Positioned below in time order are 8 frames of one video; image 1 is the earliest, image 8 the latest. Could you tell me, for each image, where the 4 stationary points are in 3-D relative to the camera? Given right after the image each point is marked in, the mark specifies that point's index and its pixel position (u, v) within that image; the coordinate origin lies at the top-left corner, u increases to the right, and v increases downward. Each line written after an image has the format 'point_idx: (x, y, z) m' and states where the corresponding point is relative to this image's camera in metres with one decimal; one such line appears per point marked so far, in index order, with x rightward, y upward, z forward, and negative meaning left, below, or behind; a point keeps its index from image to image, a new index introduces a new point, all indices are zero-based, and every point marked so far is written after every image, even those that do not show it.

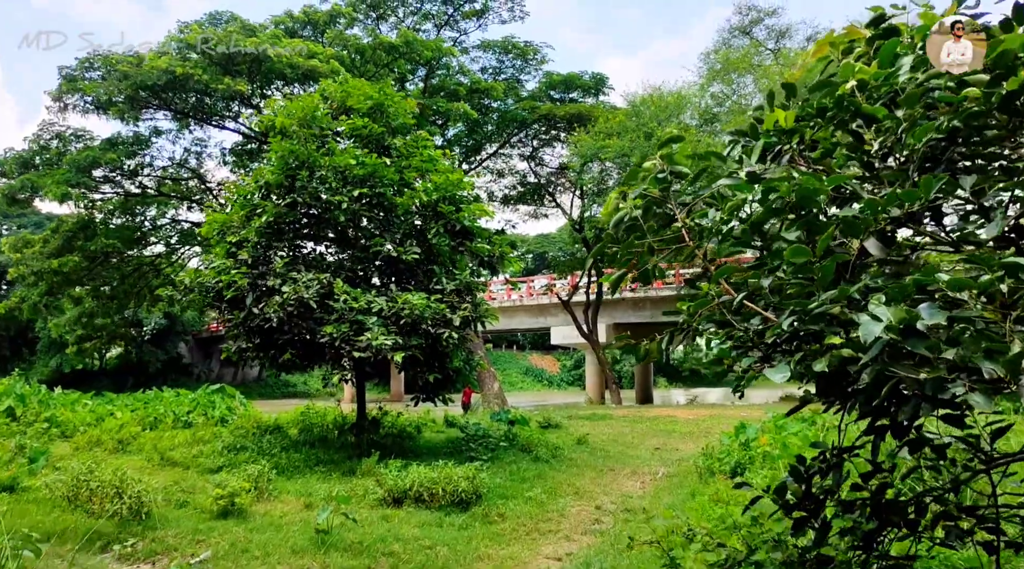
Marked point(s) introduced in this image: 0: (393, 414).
0: (-1.3, -1.4, +9.2) m
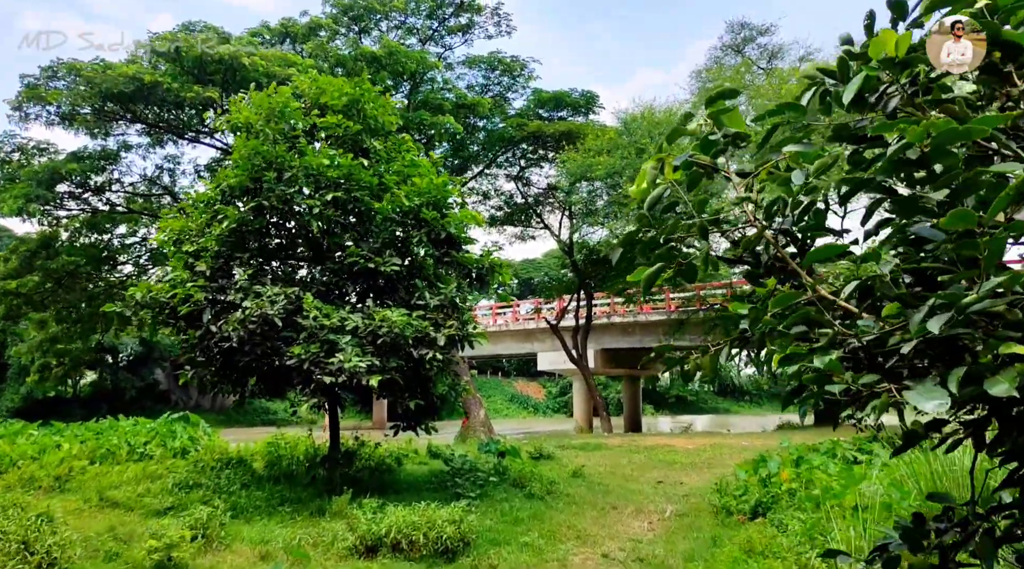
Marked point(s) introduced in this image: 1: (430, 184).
0: (-1.4, -1.6, +8.4) m
1: (-0.7, +0.8, +6.7) m
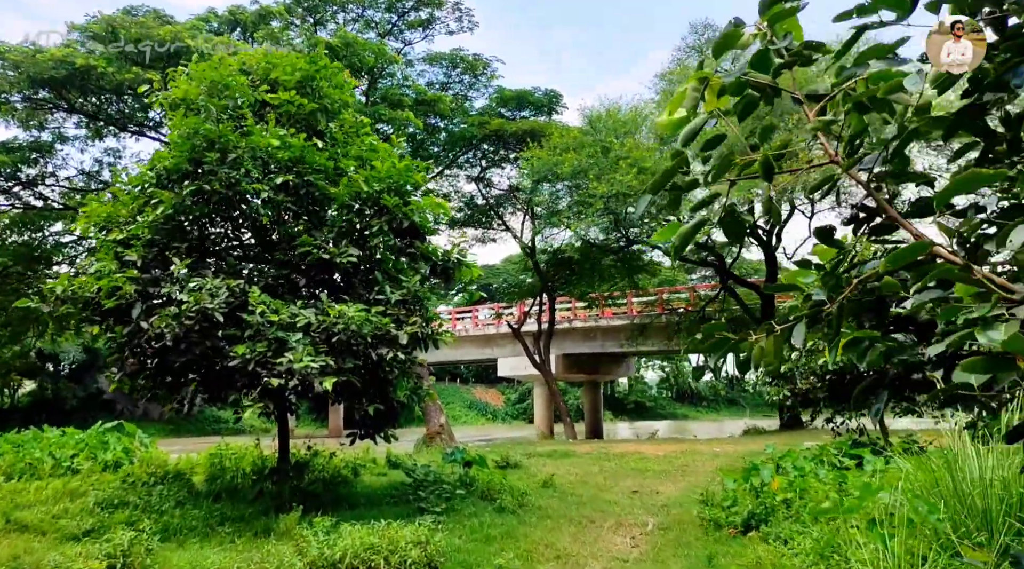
0: (-1.7, -1.6, +7.7) m
1: (-0.9, +0.8, +6.1) m
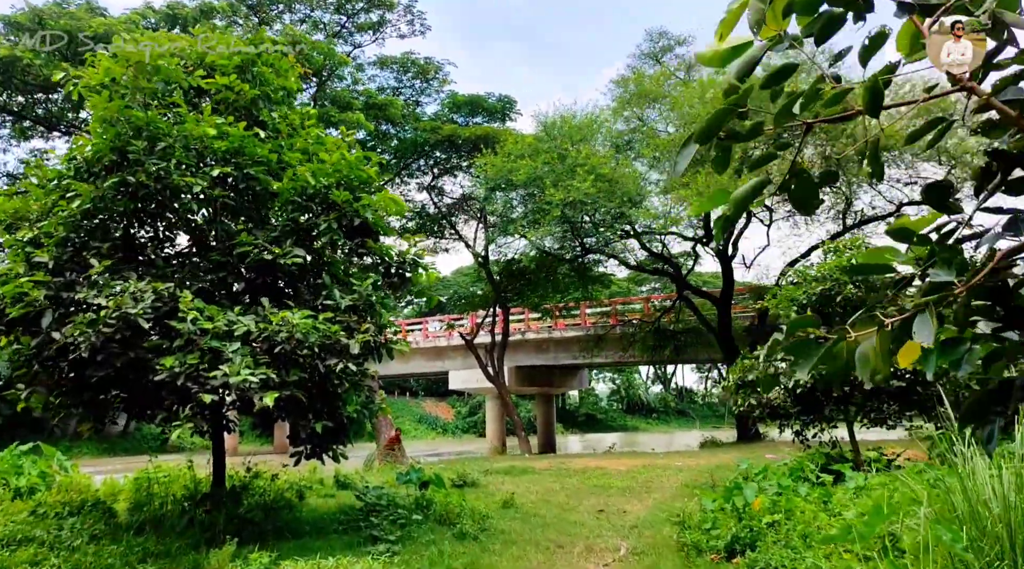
0: (-2.1, -1.6, +7.1) m
1: (-1.2, +0.8, +5.5) m
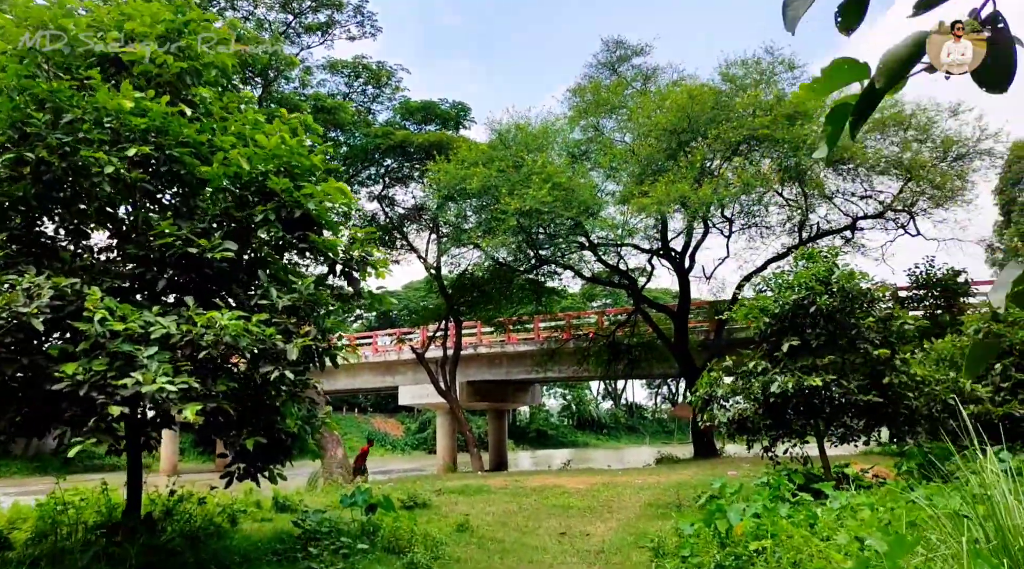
0: (-2.4, -1.6, +6.4) m
1: (-1.4, +0.8, +4.9) m
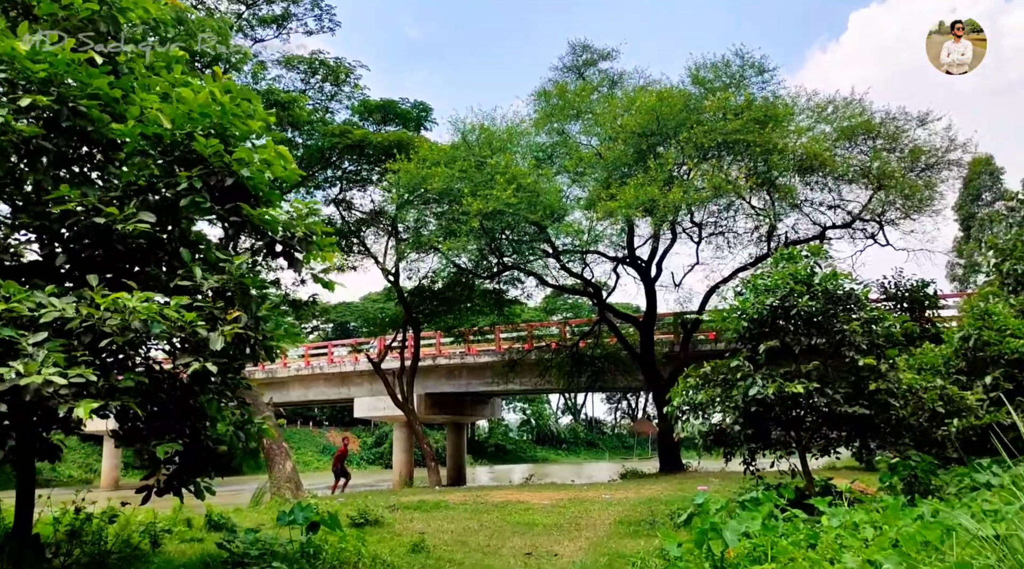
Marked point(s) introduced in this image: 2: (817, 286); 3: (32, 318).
0: (-2.7, -1.6, +5.6) m
1: (-1.6, +0.9, +4.3) m
2: (+2.8, 0.0, +7.6) m
3: (-2.0, -0.1, +3.5) m
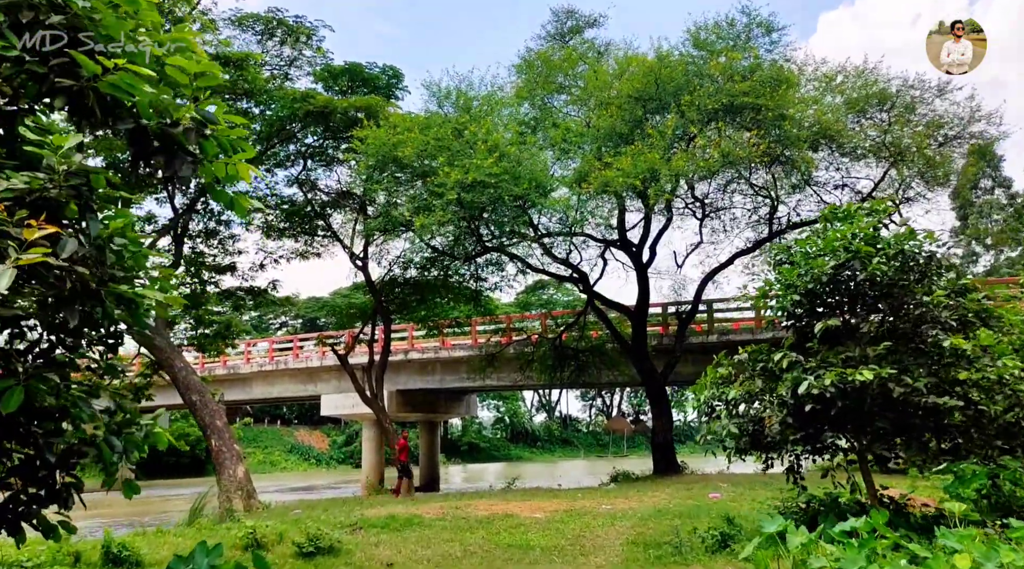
0: (-2.7, -1.3, +4.0) m
1: (-1.5, +1.2, +2.6) m
2: (+2.7, +0.3, +6.1) m
3: (-1.9, +0.1, +1.8) m
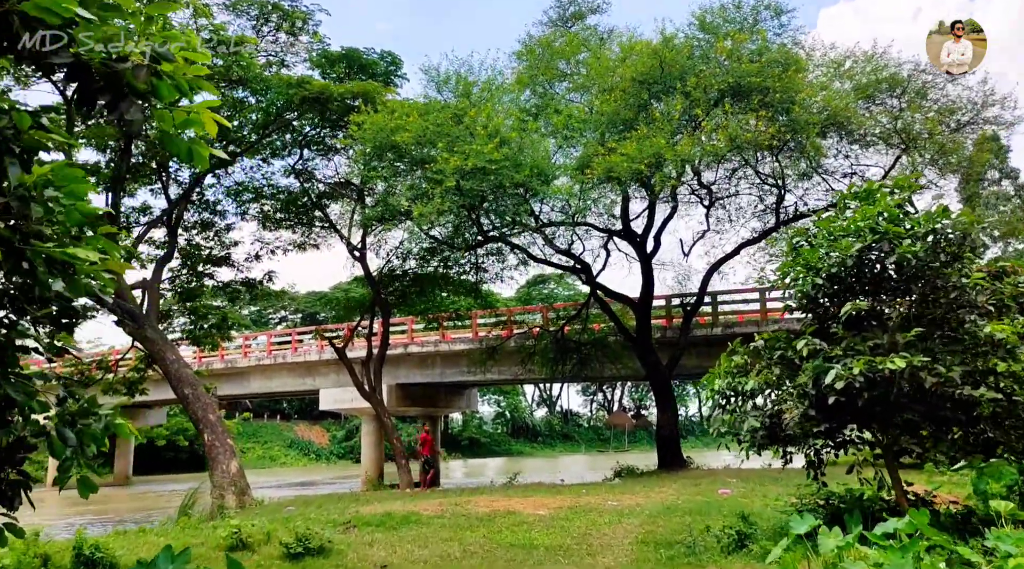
0: (-2.7, -1.2, +3.6) m
1: (-1.5, +1.3, +2.2) m
2: (+2.7, +0.4, +5.7) m
3: (-1.9, +0.2, +1.5) m
